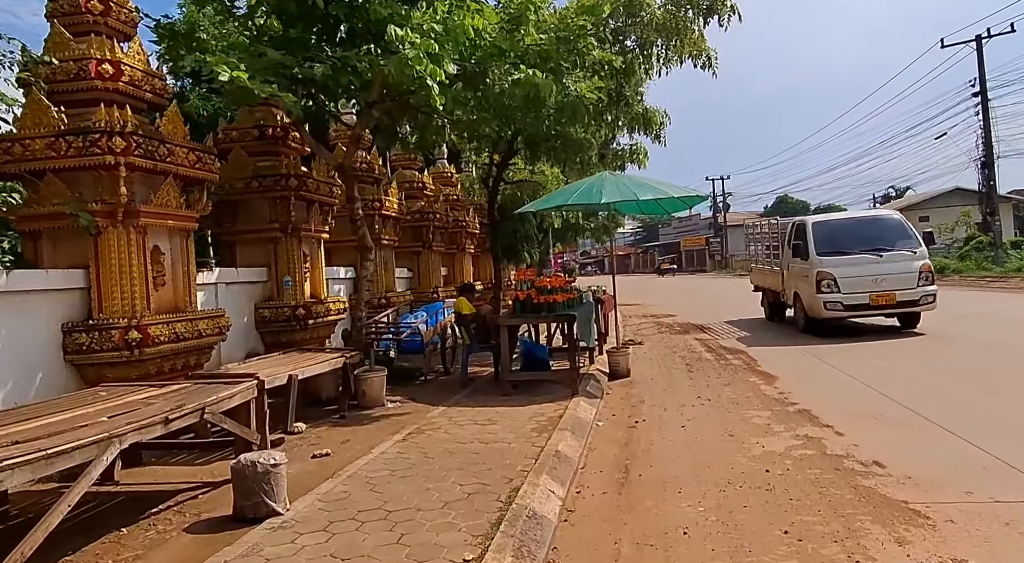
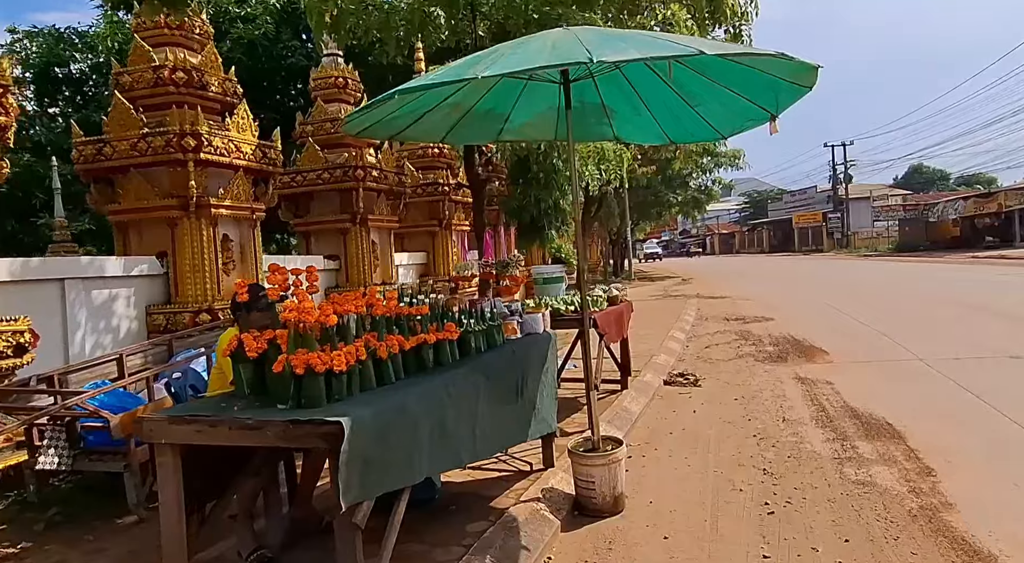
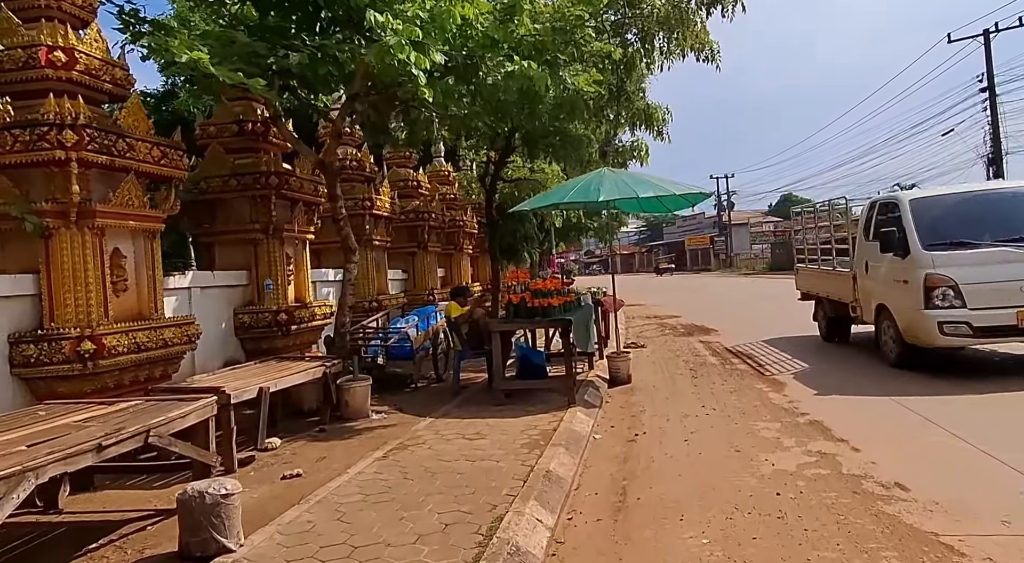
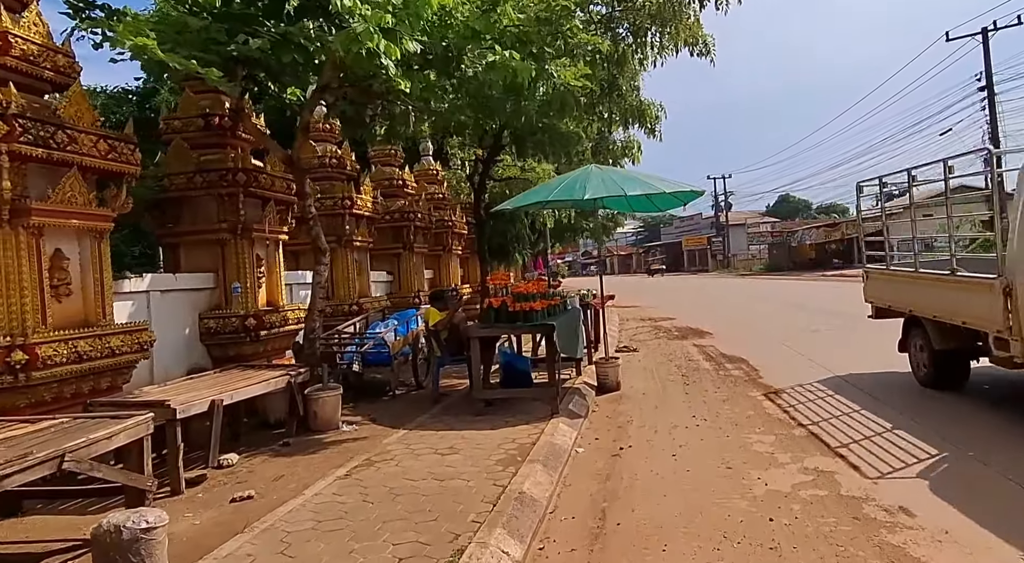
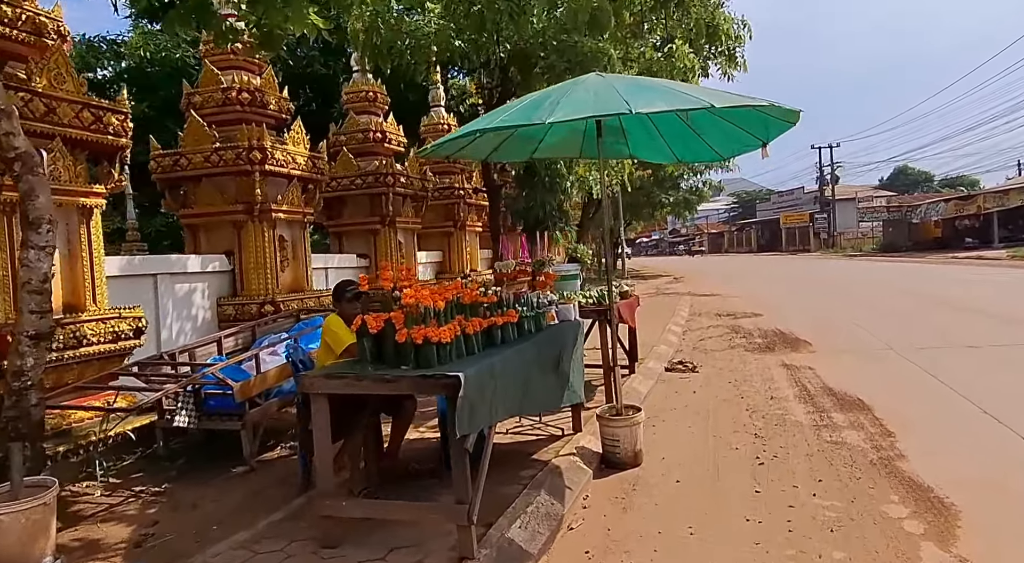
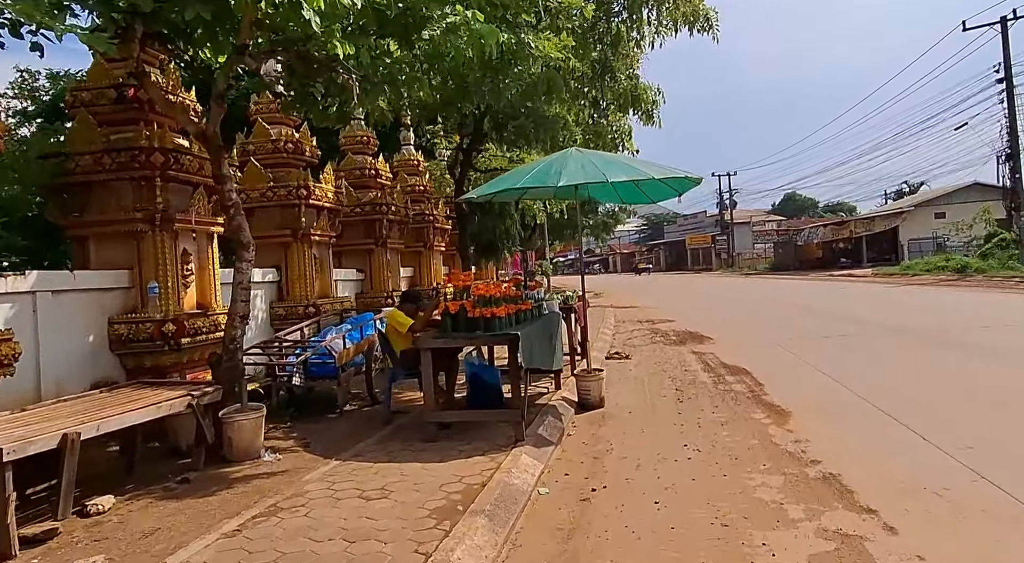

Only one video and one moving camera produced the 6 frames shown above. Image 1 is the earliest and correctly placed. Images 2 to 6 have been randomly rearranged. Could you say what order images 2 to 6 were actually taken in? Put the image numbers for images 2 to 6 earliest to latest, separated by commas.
3, 4, 6, 5, 2
